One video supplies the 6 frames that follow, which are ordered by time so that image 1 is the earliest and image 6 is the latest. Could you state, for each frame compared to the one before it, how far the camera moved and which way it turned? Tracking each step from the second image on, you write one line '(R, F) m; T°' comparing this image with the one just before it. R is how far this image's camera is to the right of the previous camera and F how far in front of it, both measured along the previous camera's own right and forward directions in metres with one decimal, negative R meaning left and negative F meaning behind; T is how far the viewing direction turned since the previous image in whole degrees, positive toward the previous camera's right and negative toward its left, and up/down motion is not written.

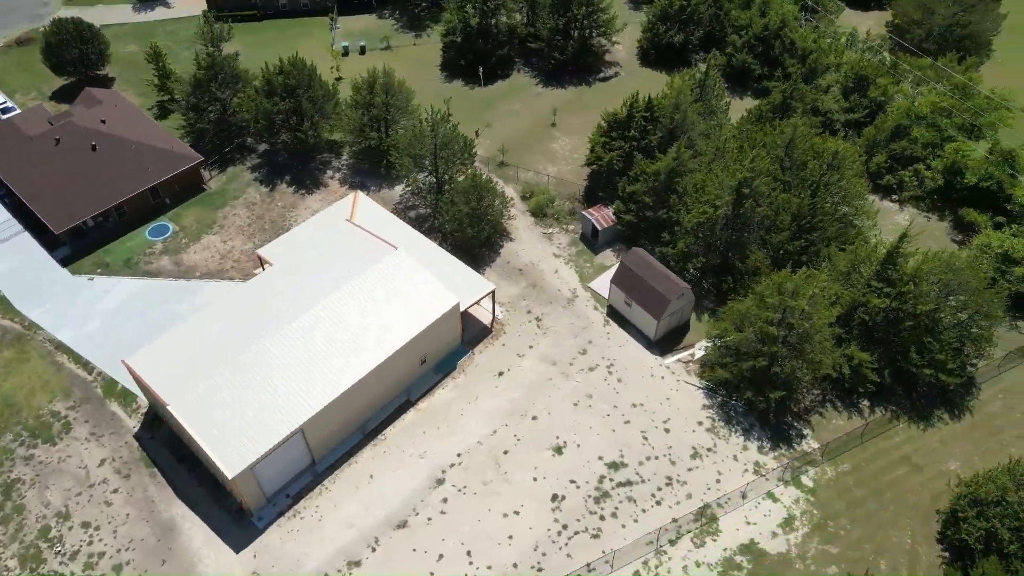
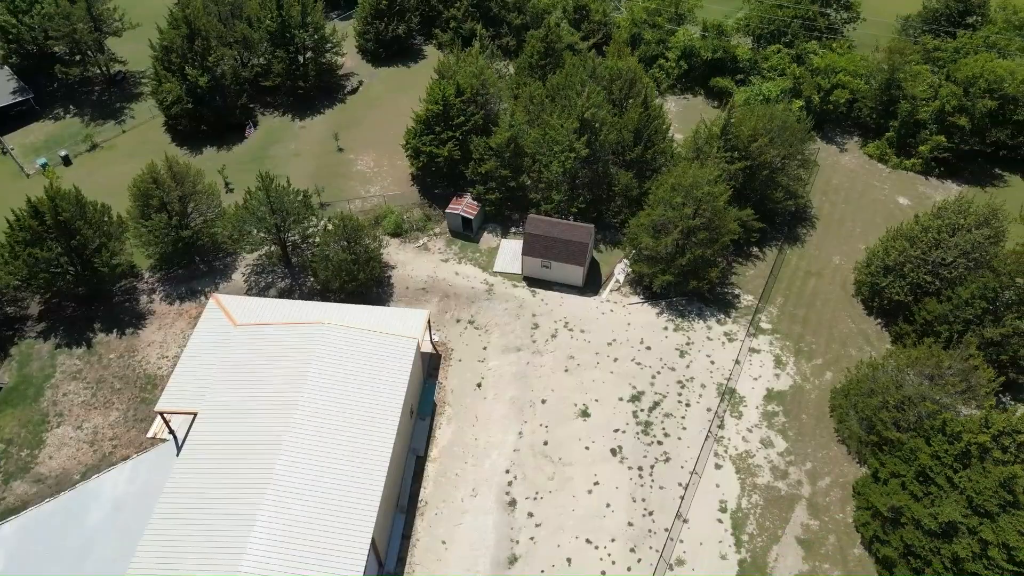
(-10.3, +2.3) m; +24°
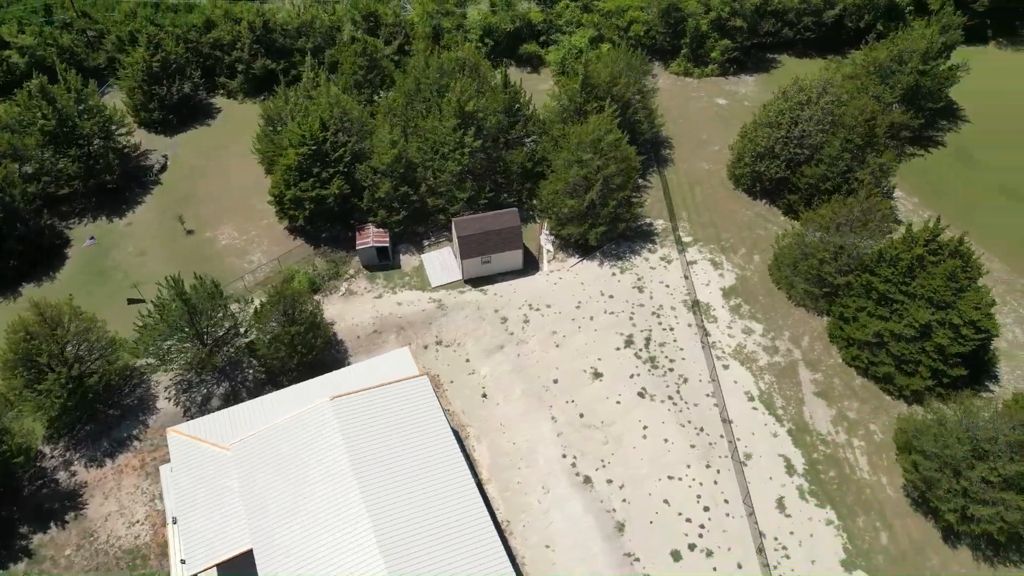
(-9.1, +1.5) m; +19°
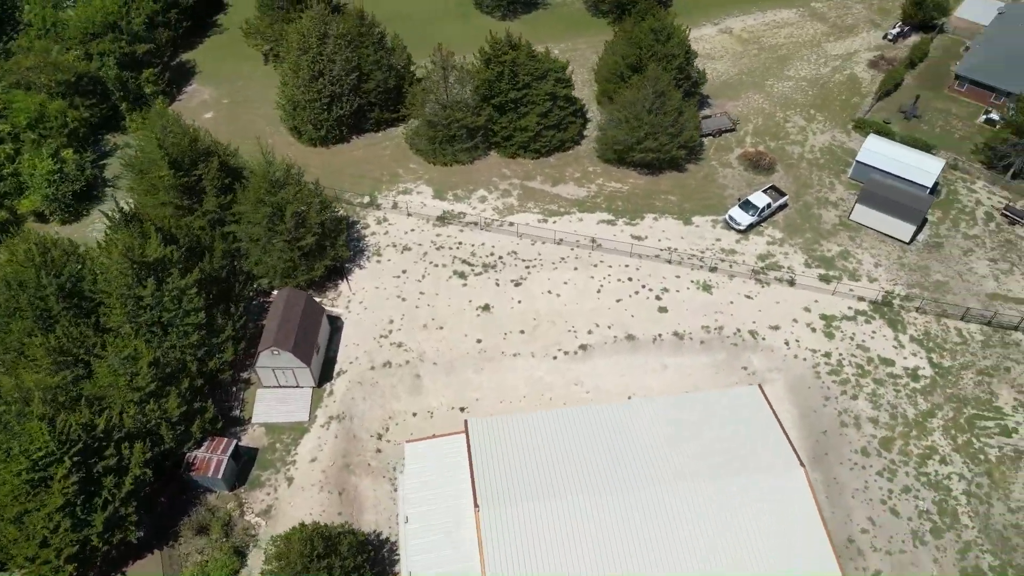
(-16.5, +7.8) m; +44°
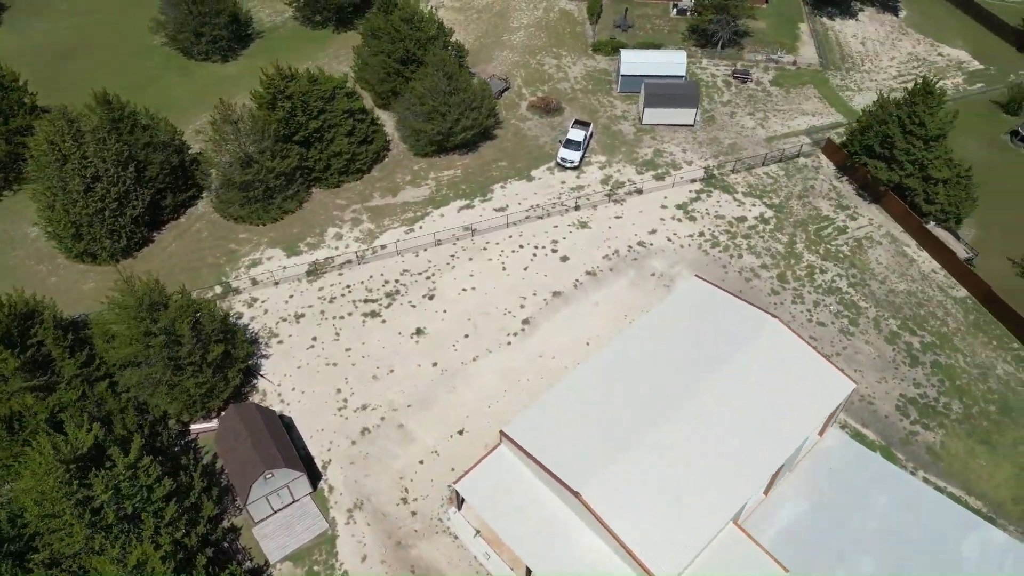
(-9.1, +2.1) m; +23°
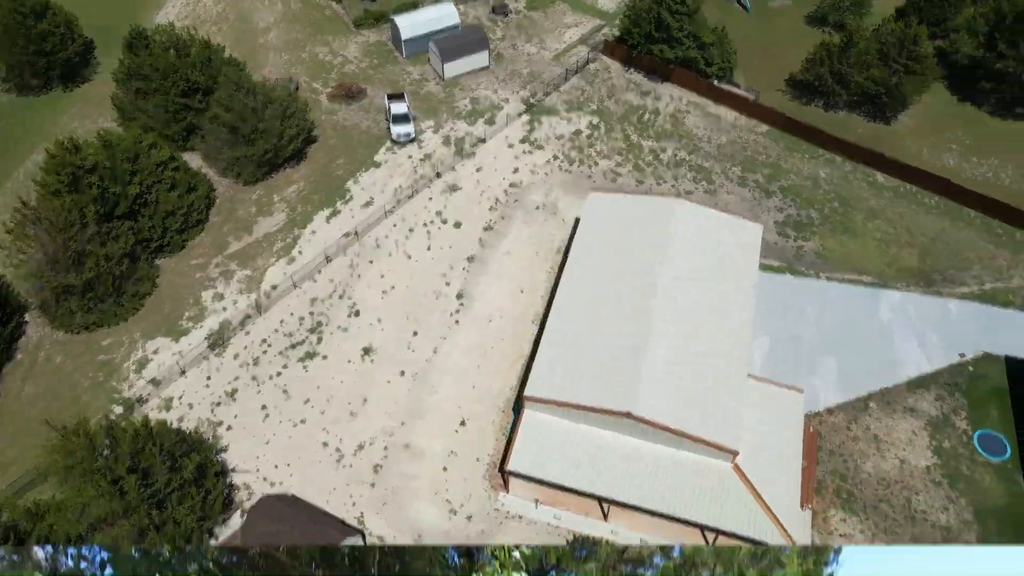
(-7.5, +1.6) m; +19°
